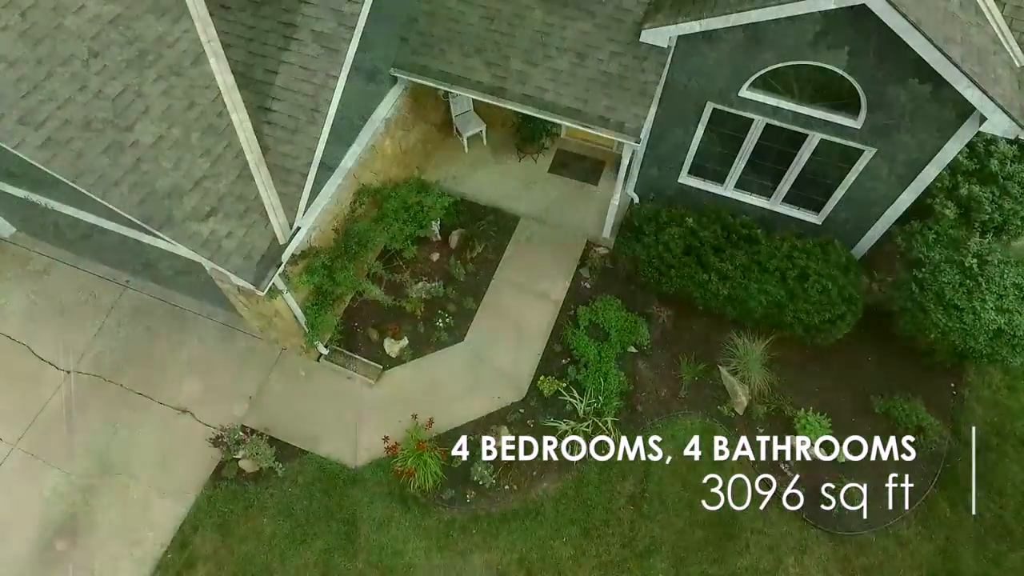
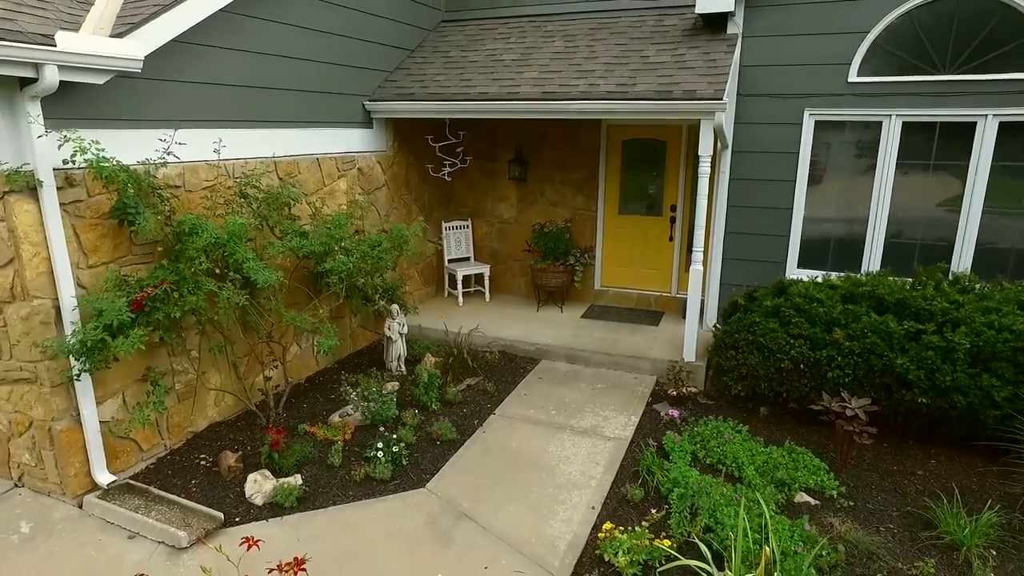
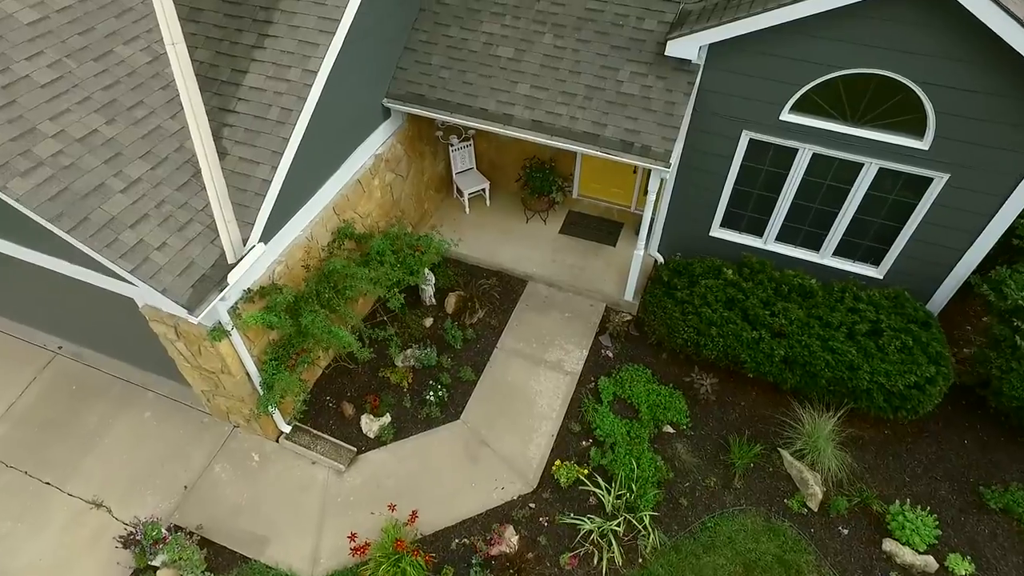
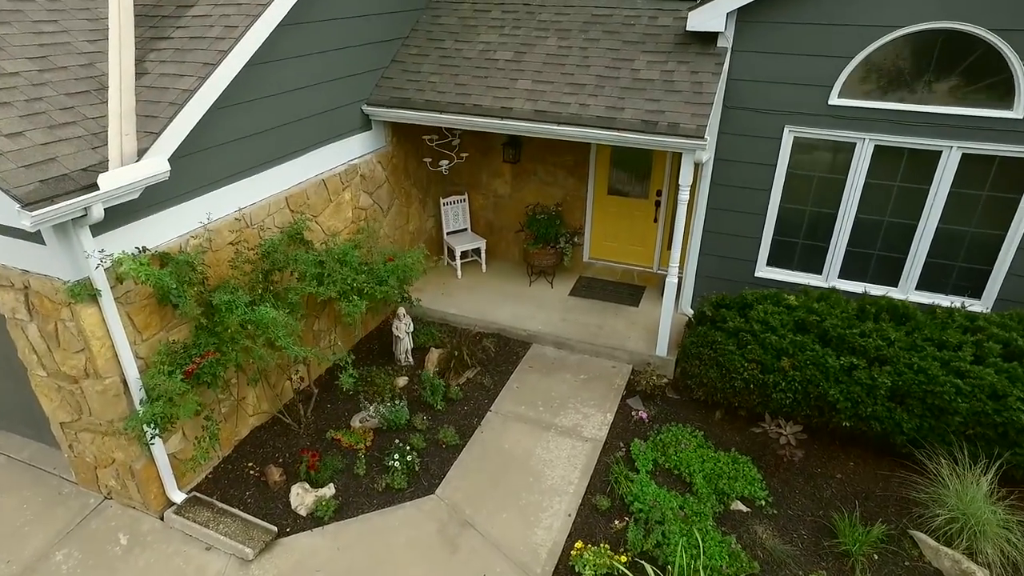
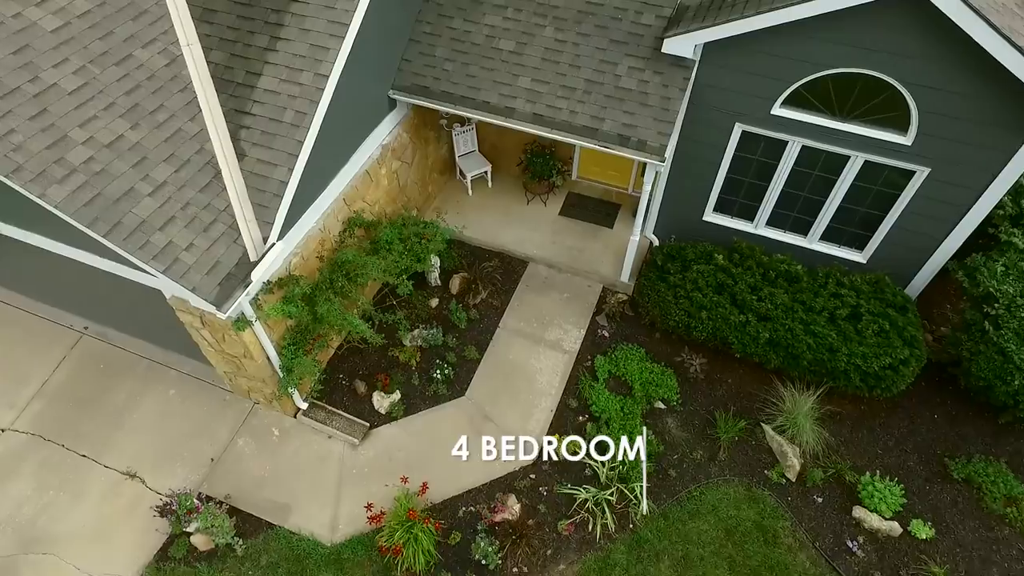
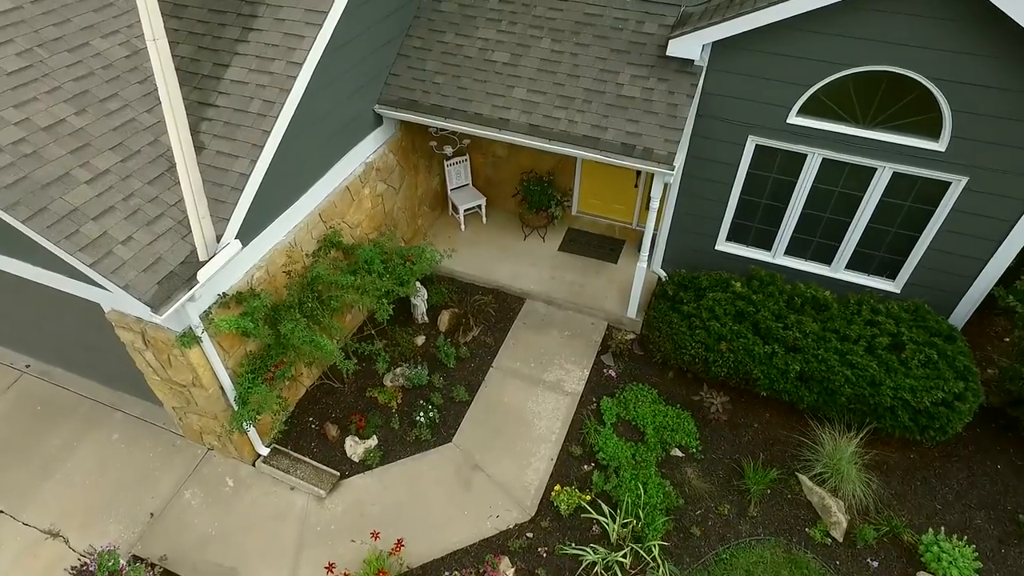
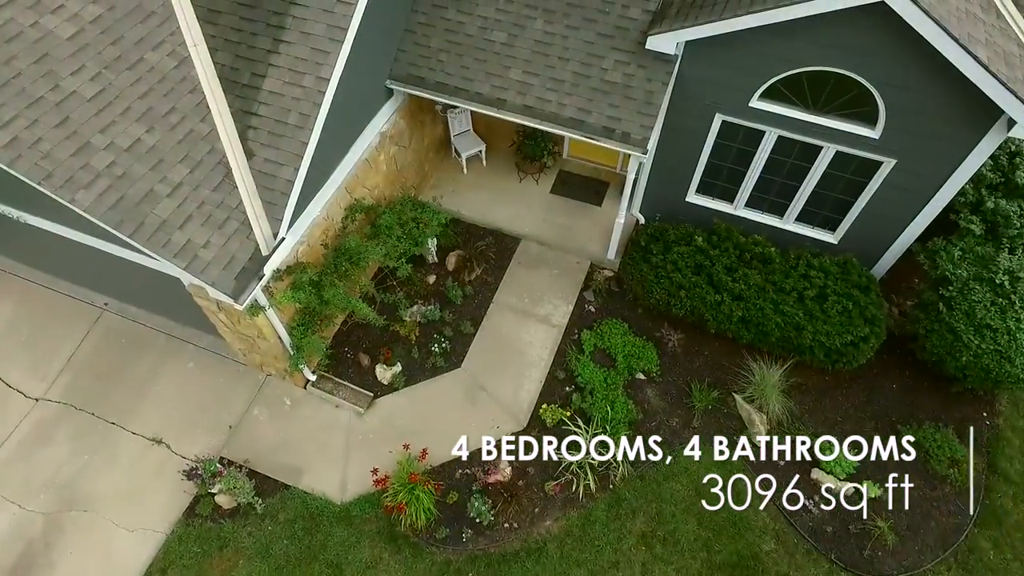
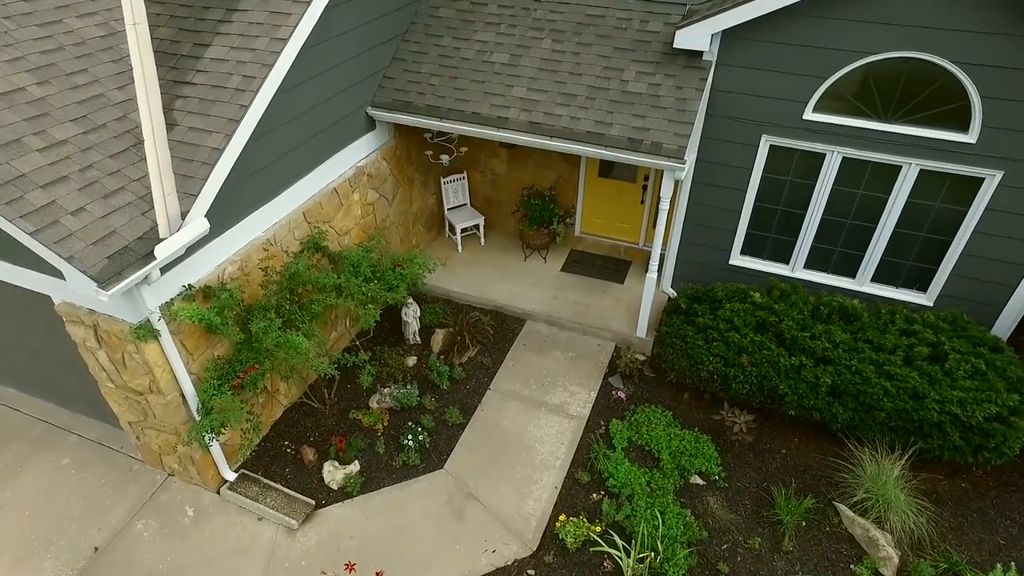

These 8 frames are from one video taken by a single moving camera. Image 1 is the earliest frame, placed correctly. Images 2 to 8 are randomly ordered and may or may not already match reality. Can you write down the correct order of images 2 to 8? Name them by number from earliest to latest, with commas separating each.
7, 5, 3, 6, 8, 4, 2
